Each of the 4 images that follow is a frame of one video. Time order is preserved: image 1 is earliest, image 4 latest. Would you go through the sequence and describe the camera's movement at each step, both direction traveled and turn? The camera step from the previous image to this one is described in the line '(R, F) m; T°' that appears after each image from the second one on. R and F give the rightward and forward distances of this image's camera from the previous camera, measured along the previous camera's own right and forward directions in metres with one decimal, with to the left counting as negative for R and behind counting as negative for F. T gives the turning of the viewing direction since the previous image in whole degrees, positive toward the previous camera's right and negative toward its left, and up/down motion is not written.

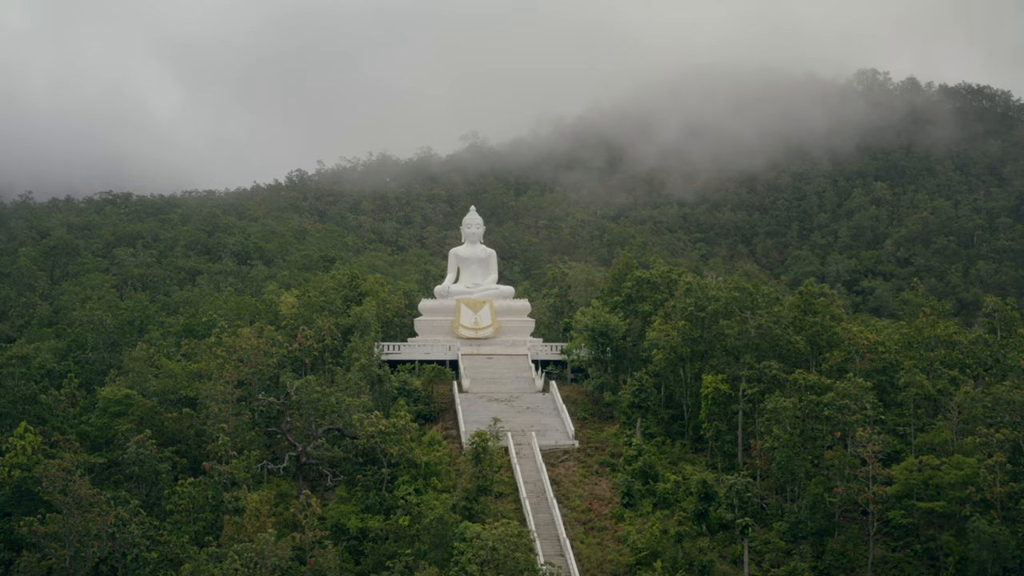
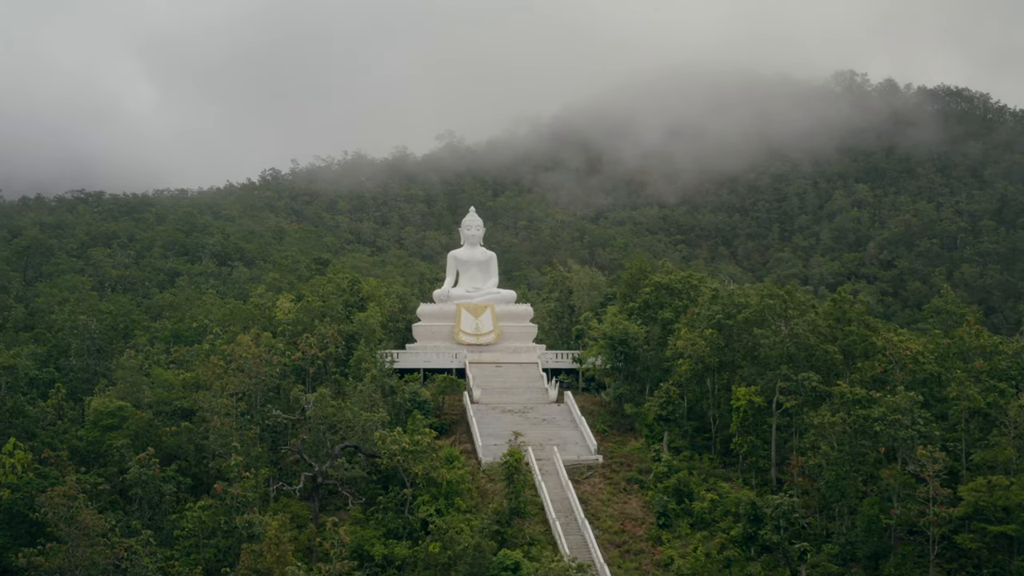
(-1.3, +1.7) m; +2°
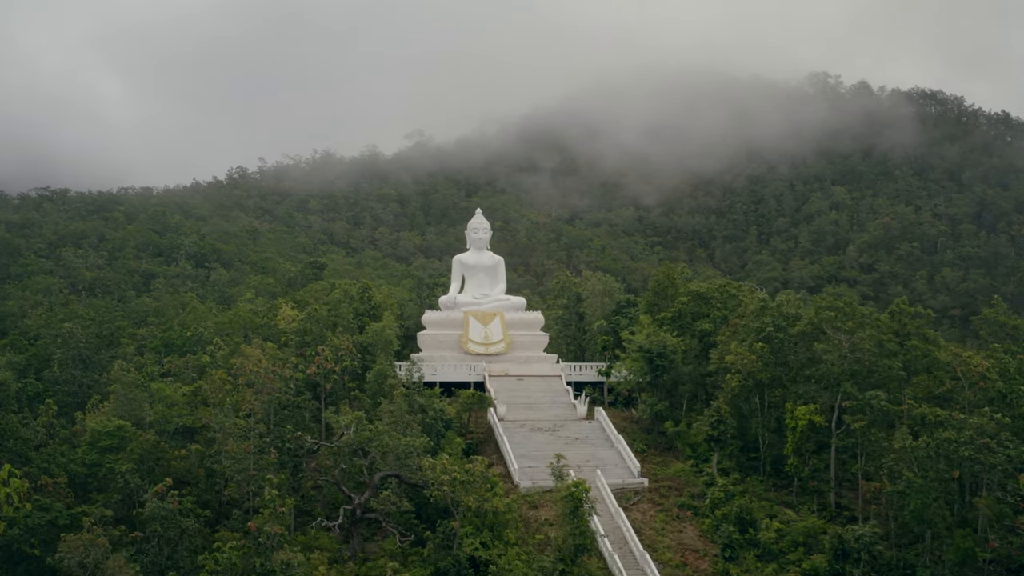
(-1.9, +2.2) m; +2°
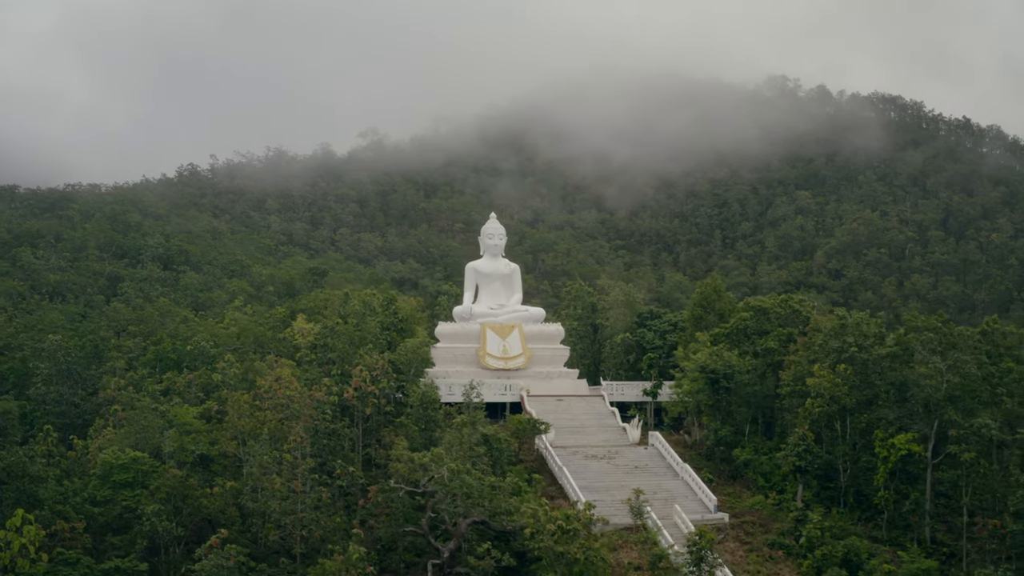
(-2.7, +2.7) m; +3°
